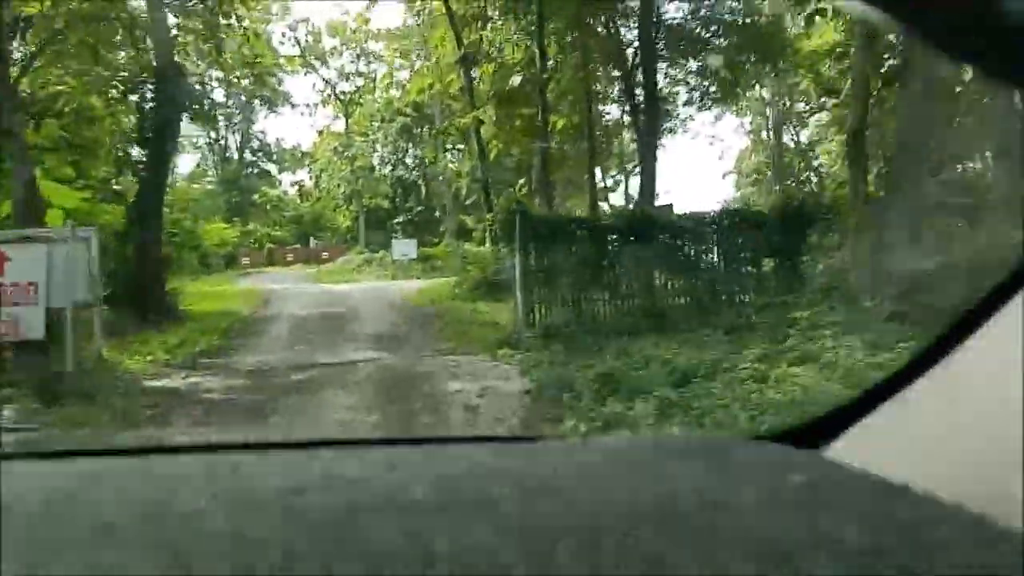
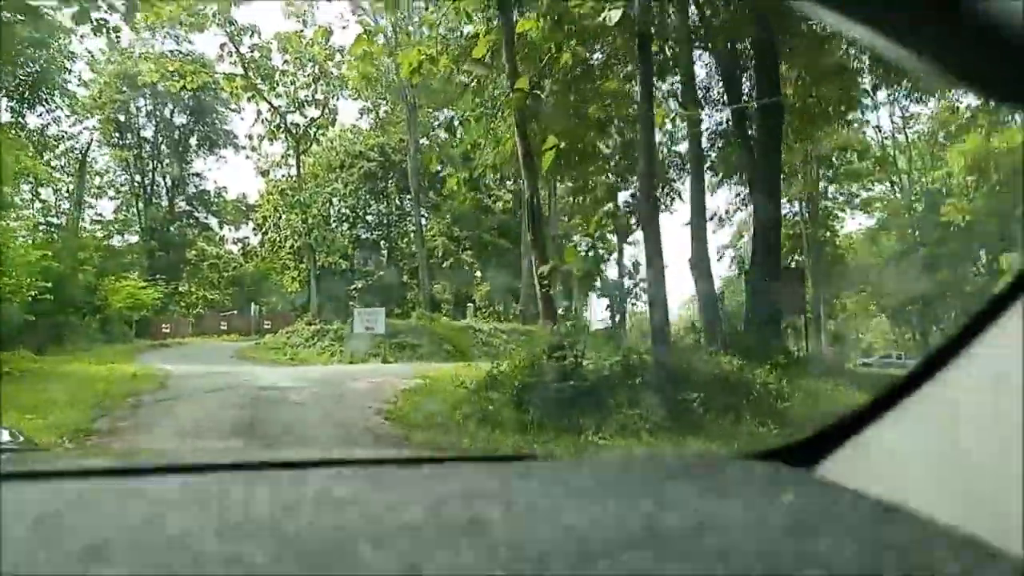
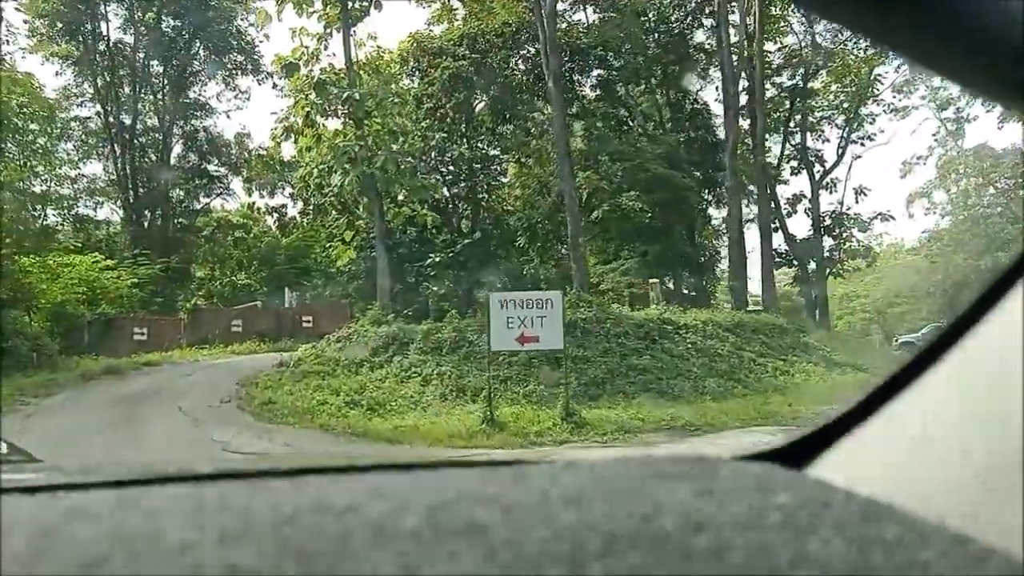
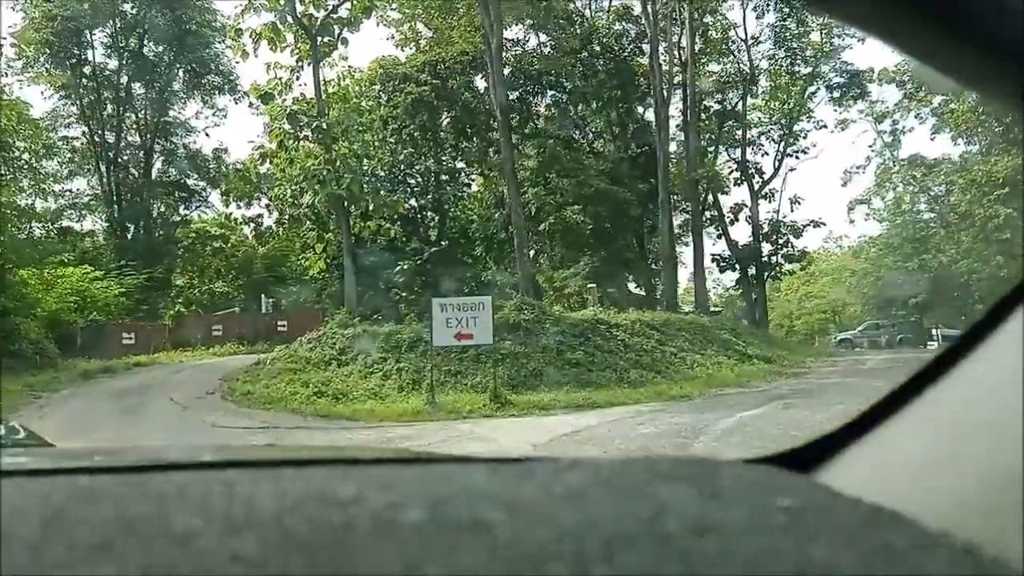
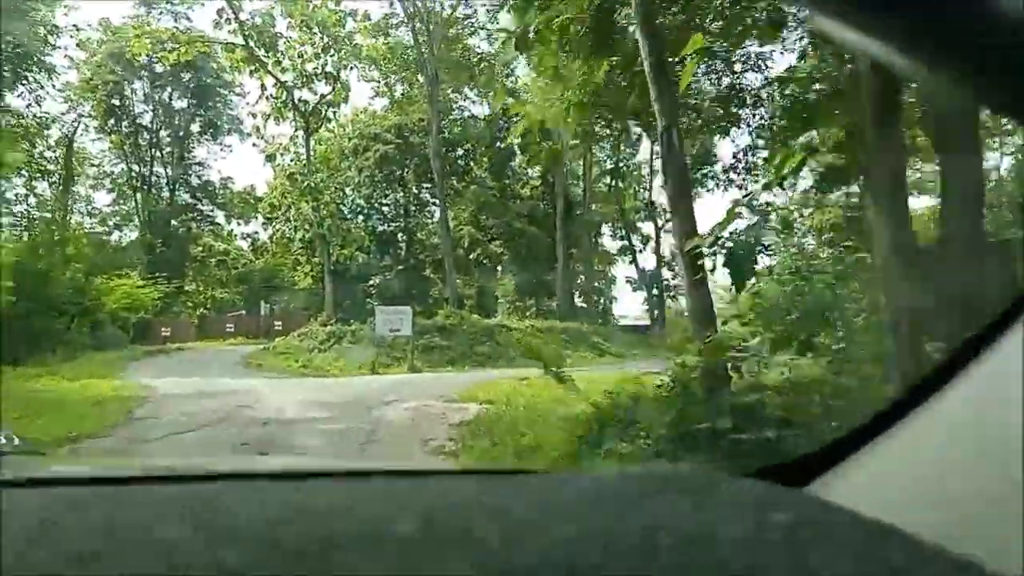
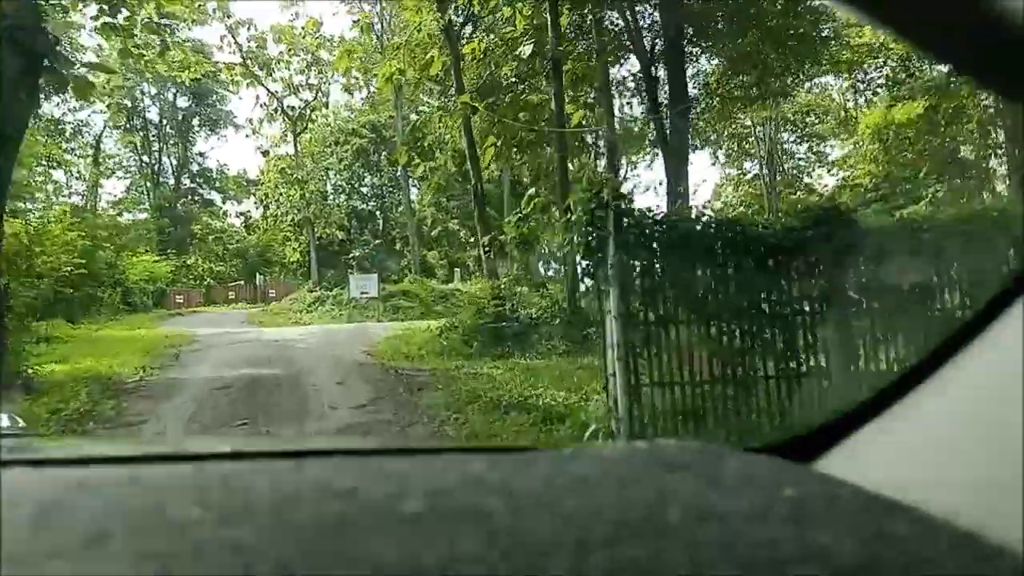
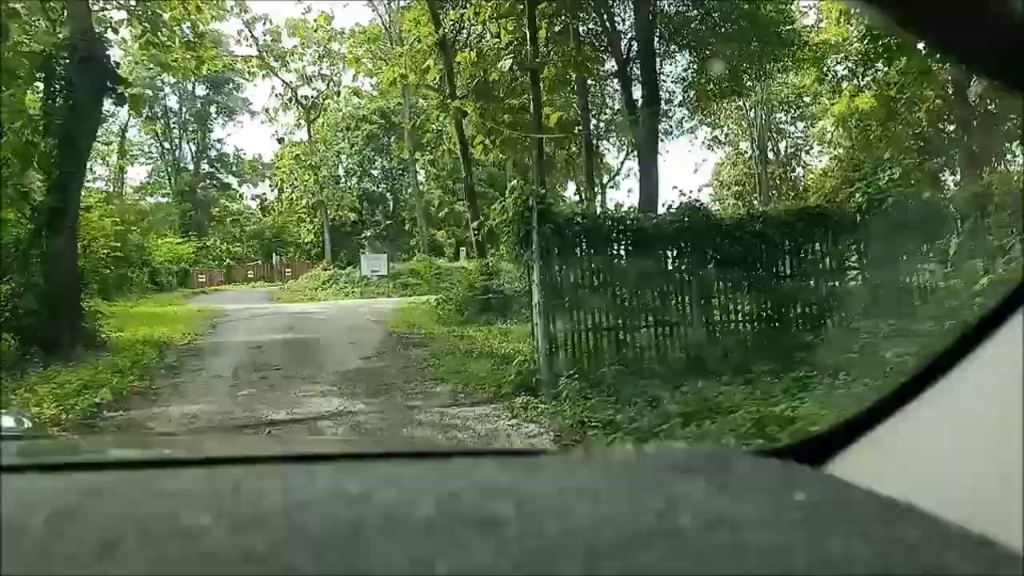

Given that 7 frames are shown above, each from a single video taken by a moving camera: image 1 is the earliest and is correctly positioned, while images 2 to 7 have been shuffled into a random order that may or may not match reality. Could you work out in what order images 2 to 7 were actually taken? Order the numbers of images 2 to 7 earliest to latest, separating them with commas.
7, 6, 2, 5, 4, 3
